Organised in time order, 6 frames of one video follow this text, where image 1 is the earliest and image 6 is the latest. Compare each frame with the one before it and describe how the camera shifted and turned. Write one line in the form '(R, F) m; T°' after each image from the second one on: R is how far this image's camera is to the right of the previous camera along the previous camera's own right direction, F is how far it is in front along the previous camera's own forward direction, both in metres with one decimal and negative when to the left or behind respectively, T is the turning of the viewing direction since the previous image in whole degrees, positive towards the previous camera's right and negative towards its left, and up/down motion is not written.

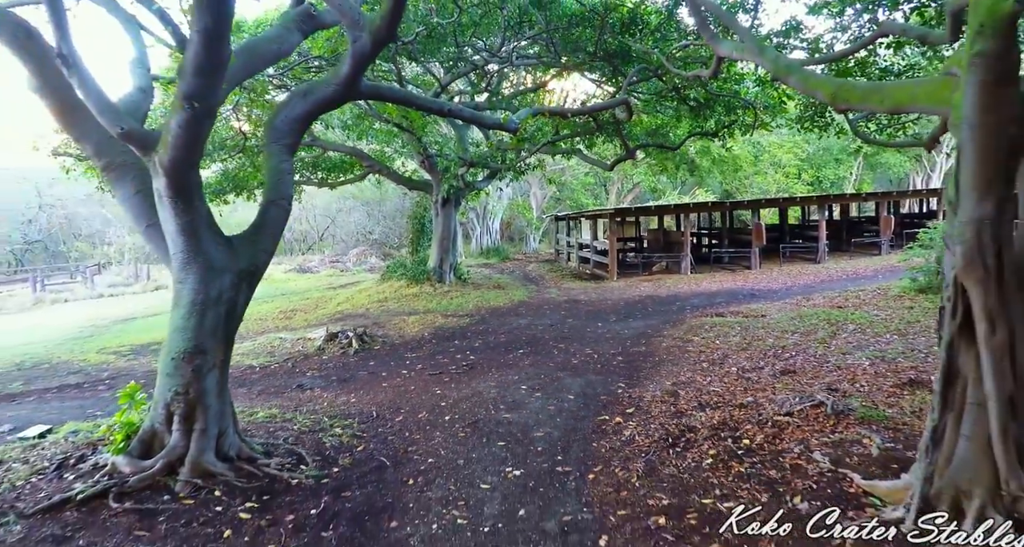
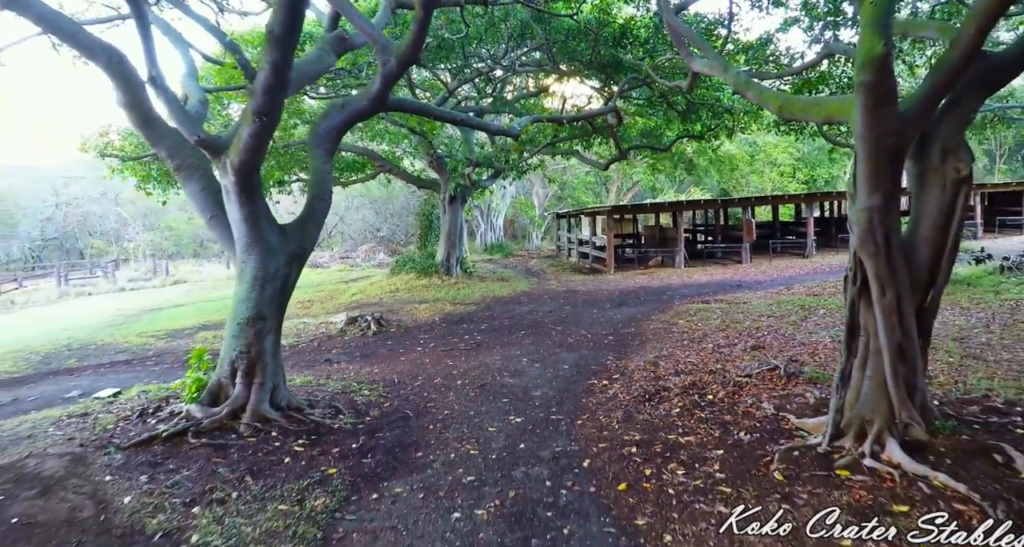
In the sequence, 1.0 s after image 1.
(0.0, -0.8) m; 0°
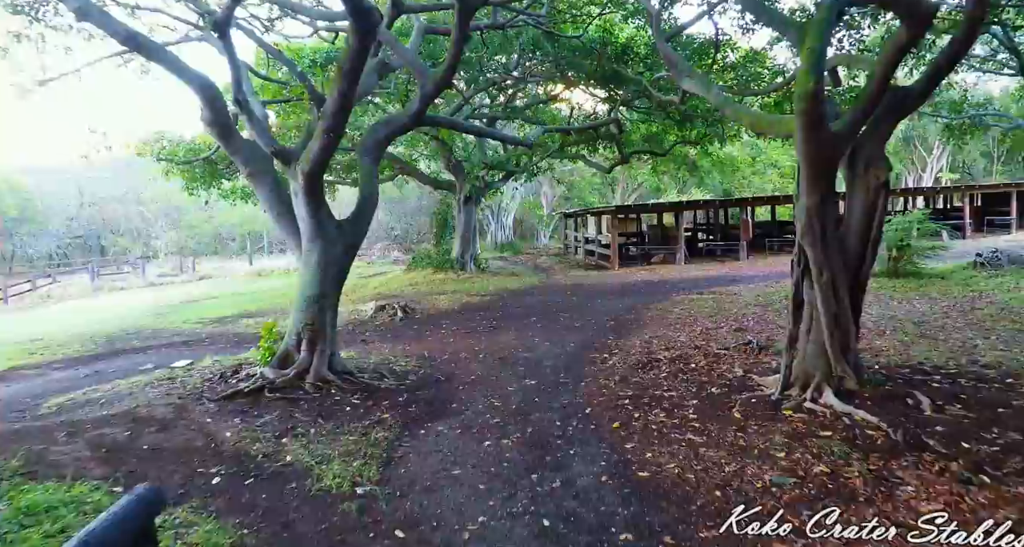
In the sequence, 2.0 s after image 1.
(-0.1, -0.9) m; -1°
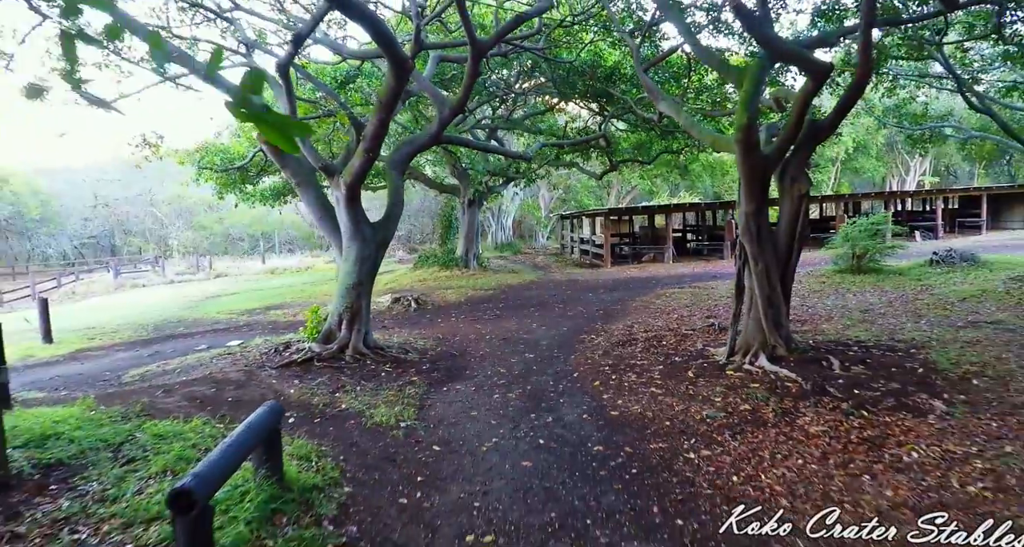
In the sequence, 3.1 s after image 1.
(0.0, -1.1) m; 0°
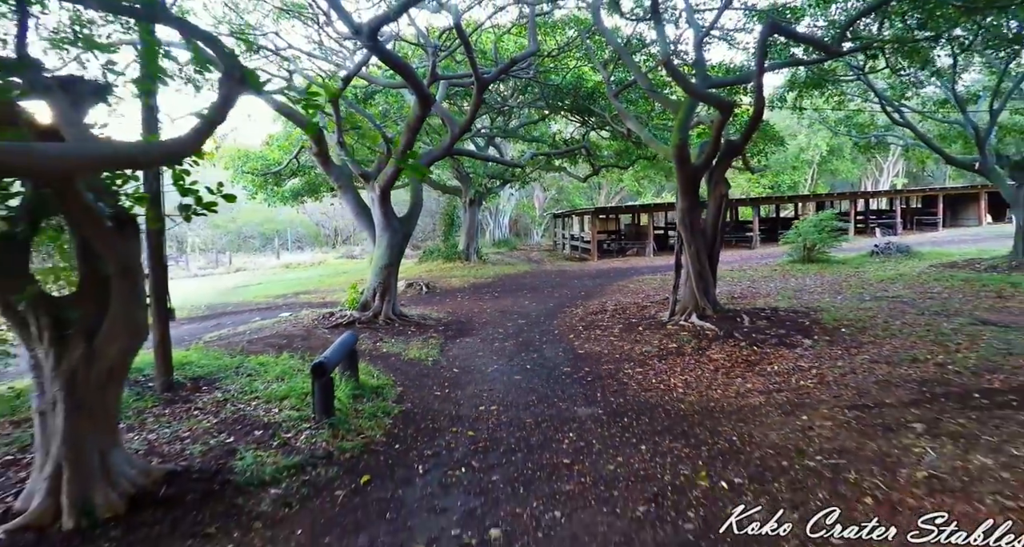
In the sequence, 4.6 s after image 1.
(0.0, -1.8) m; 0°
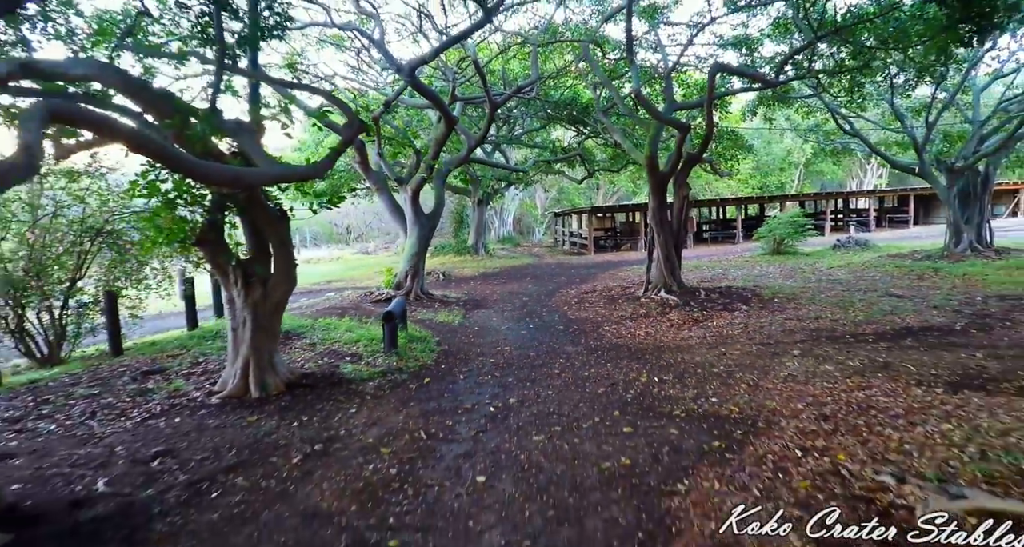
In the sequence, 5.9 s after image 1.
(-0.1, -1.9) m; 0°
